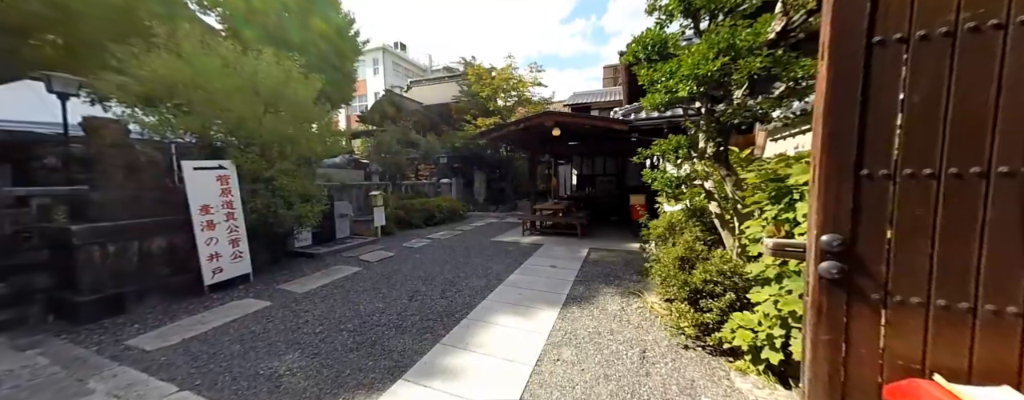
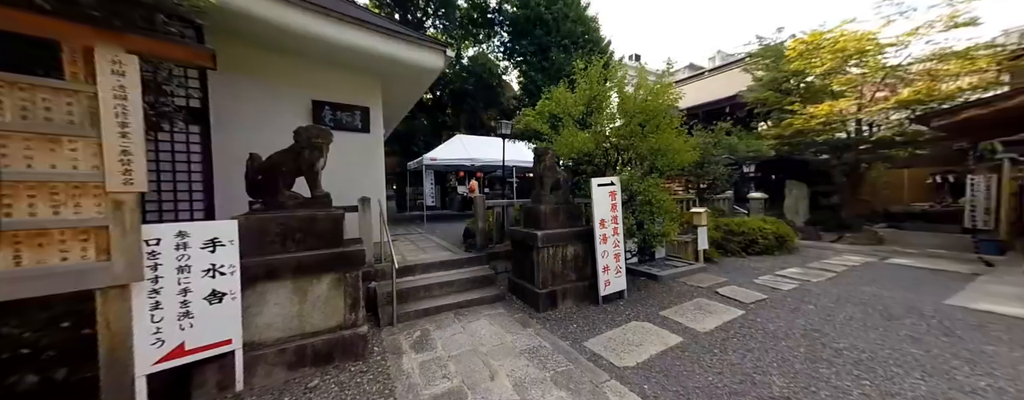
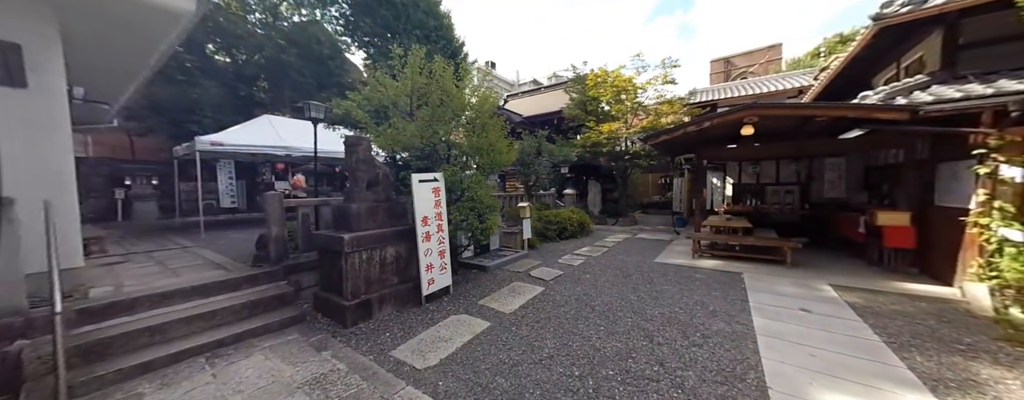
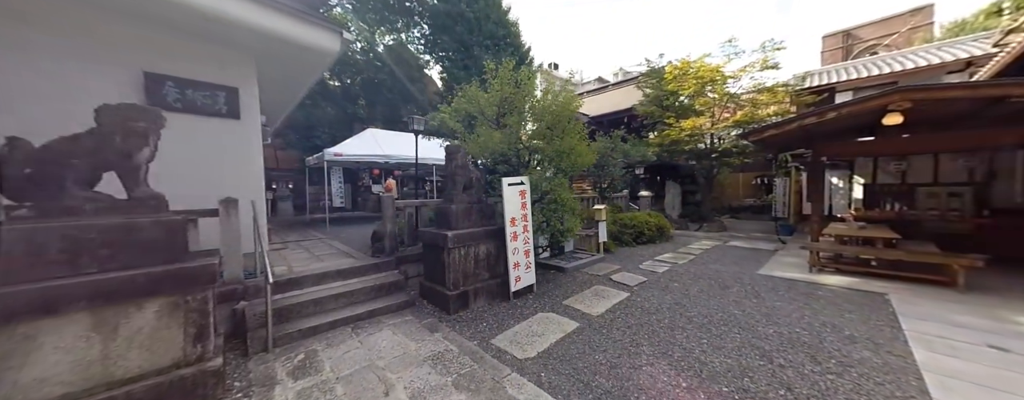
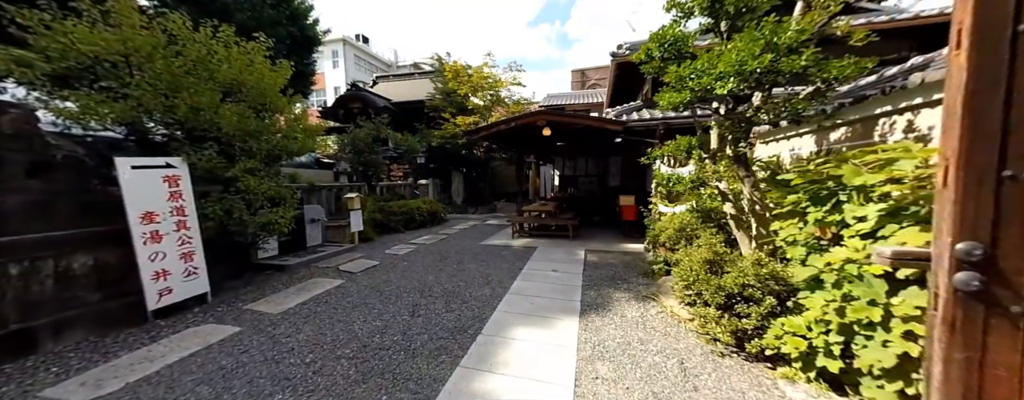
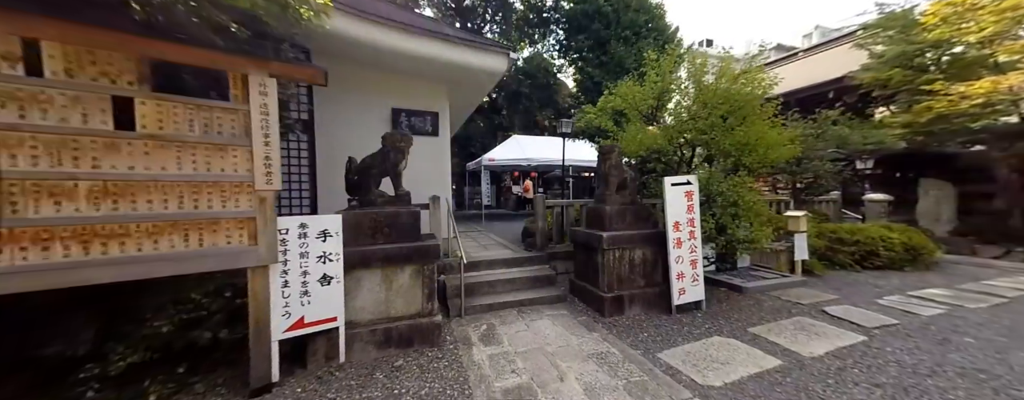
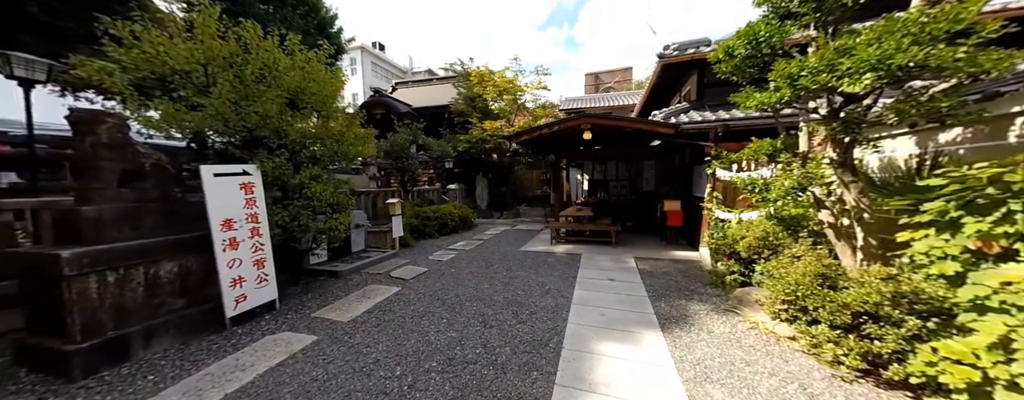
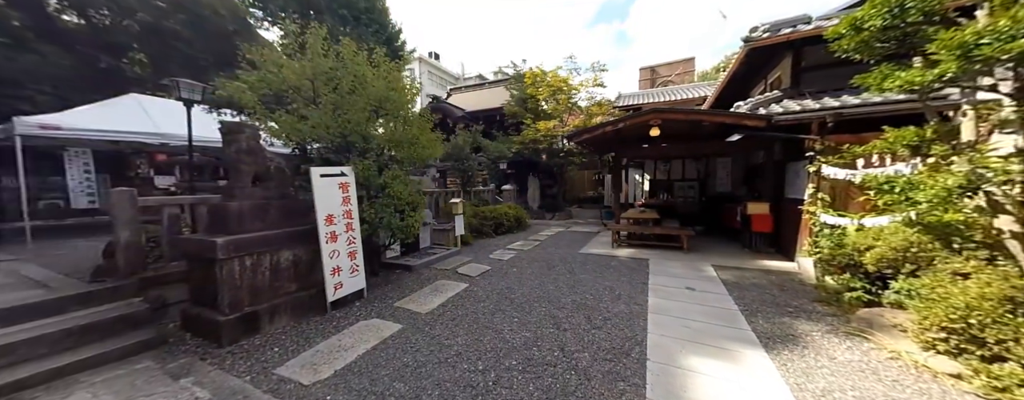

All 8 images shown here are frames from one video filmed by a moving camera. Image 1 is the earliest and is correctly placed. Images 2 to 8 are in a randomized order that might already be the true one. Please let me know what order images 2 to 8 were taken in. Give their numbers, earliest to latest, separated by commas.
5, 7, 8, 3, 4, 2, 6
